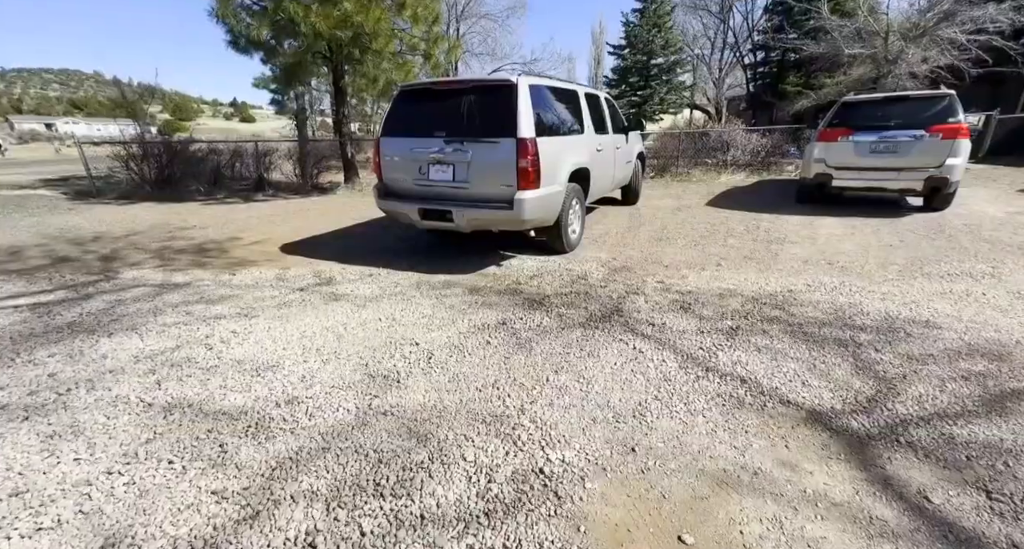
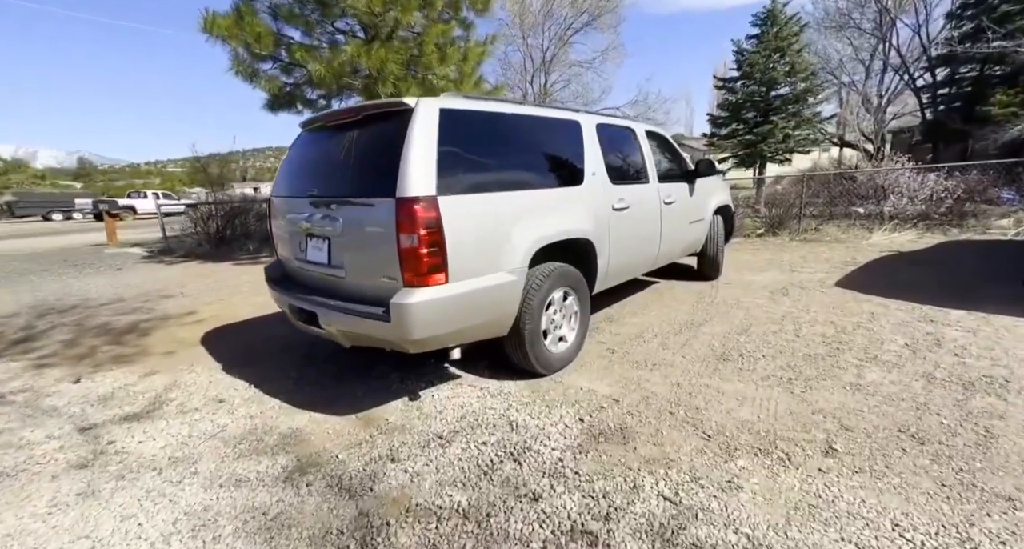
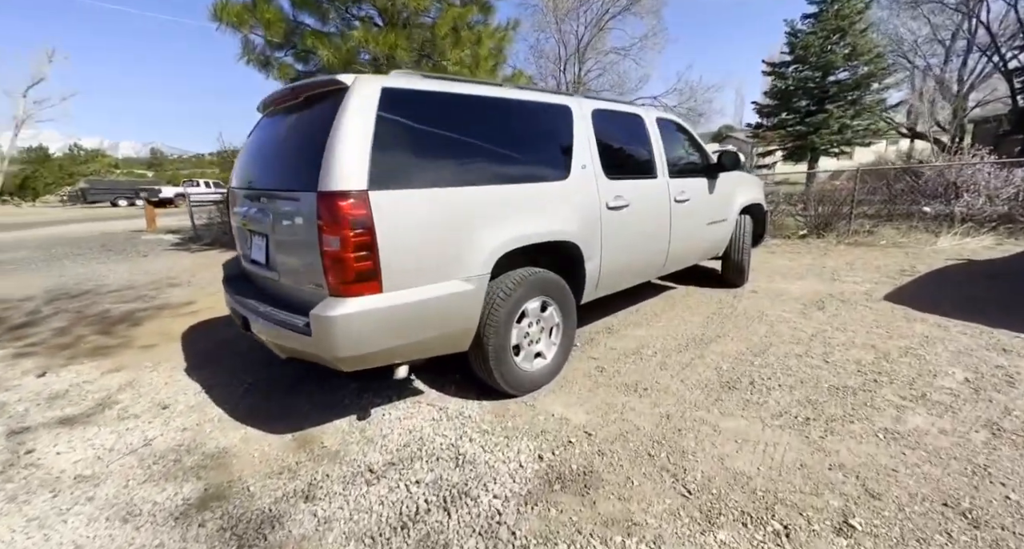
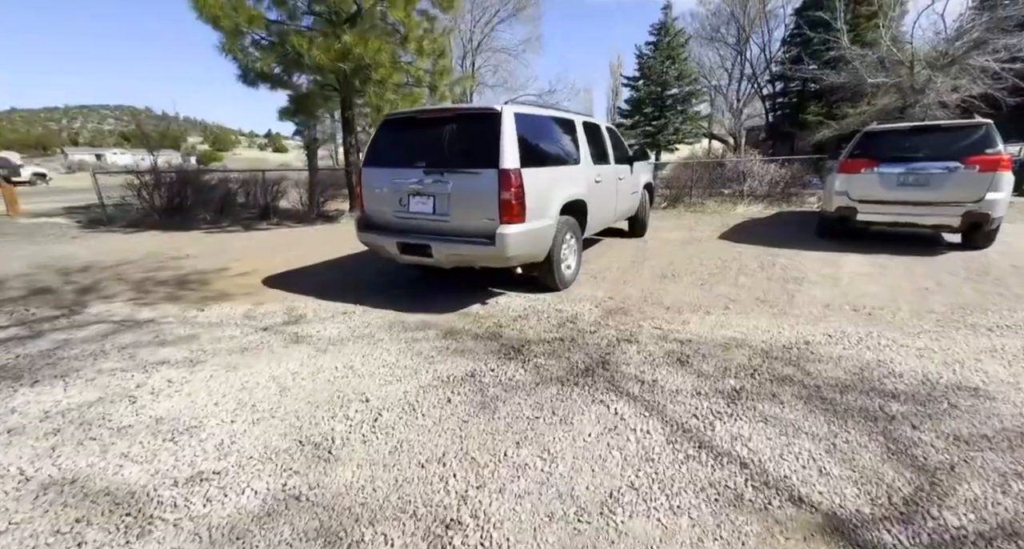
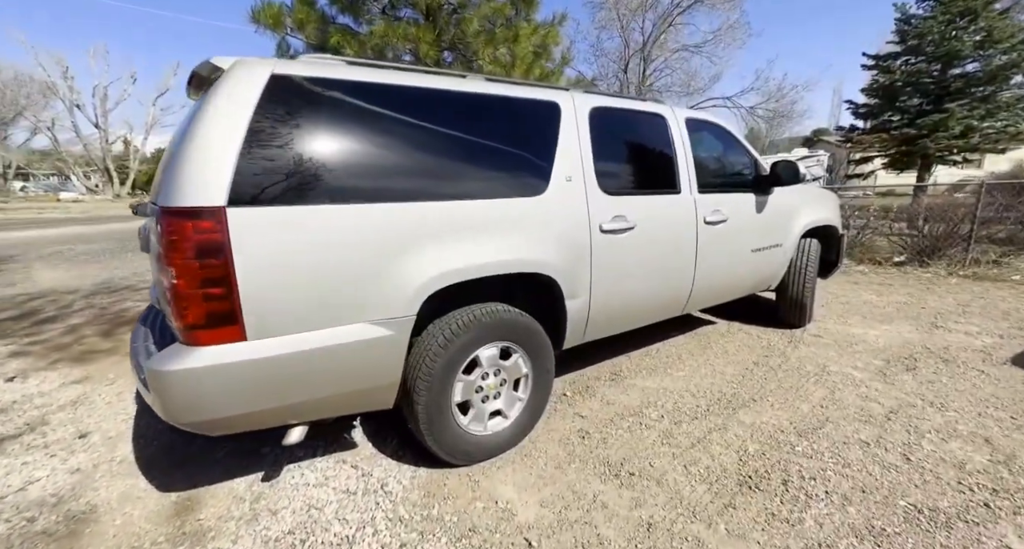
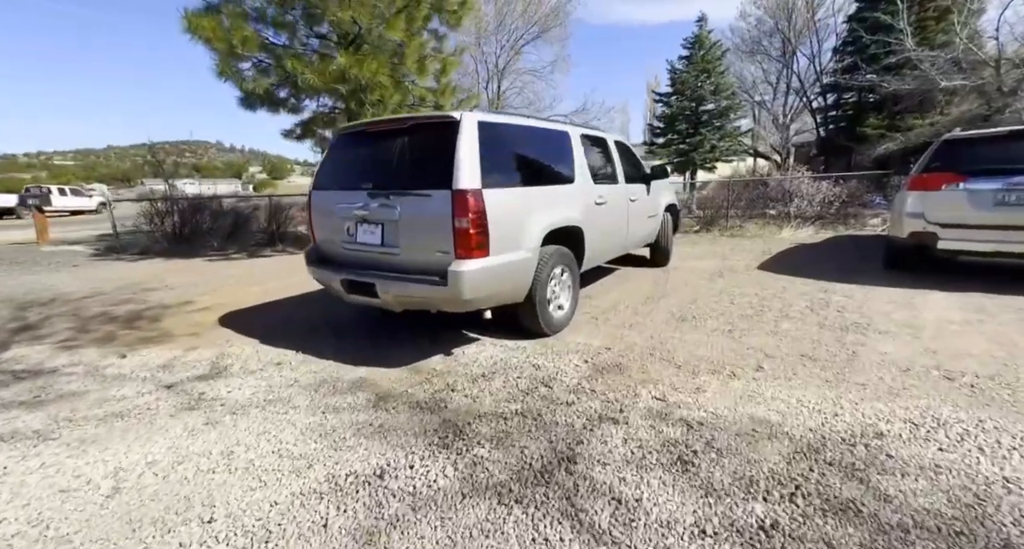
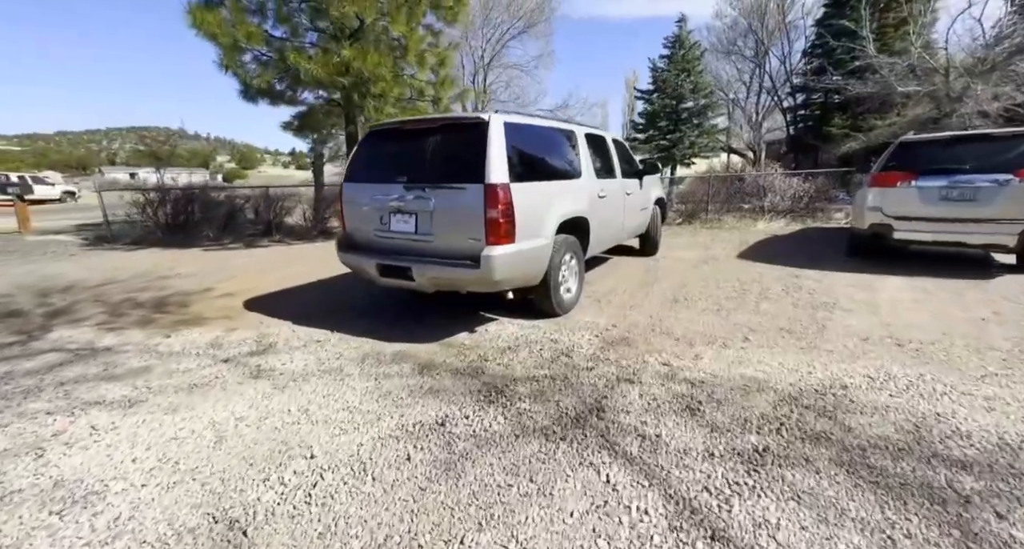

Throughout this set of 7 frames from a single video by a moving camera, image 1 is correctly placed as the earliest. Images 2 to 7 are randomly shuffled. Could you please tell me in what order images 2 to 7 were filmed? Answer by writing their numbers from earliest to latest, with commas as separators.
4, 7, 6, 2, 3, 5
